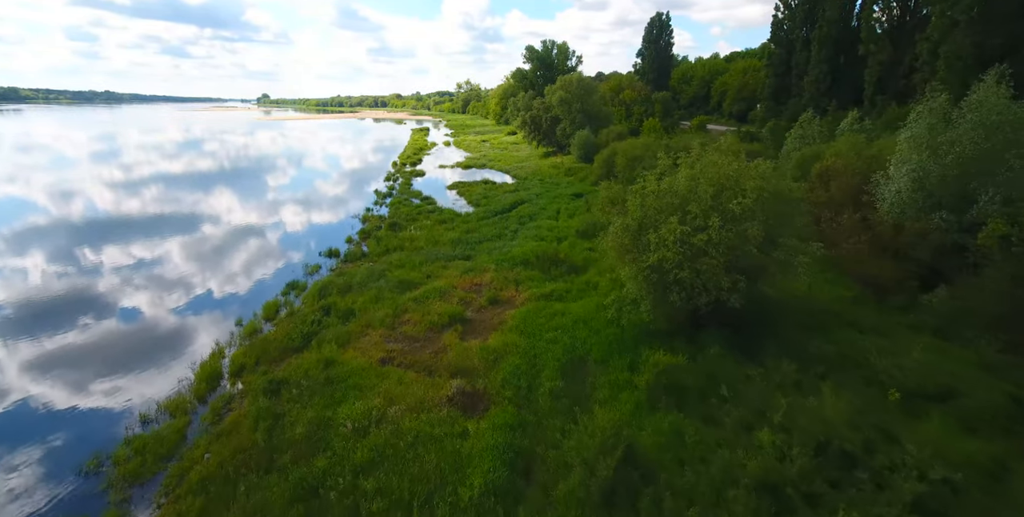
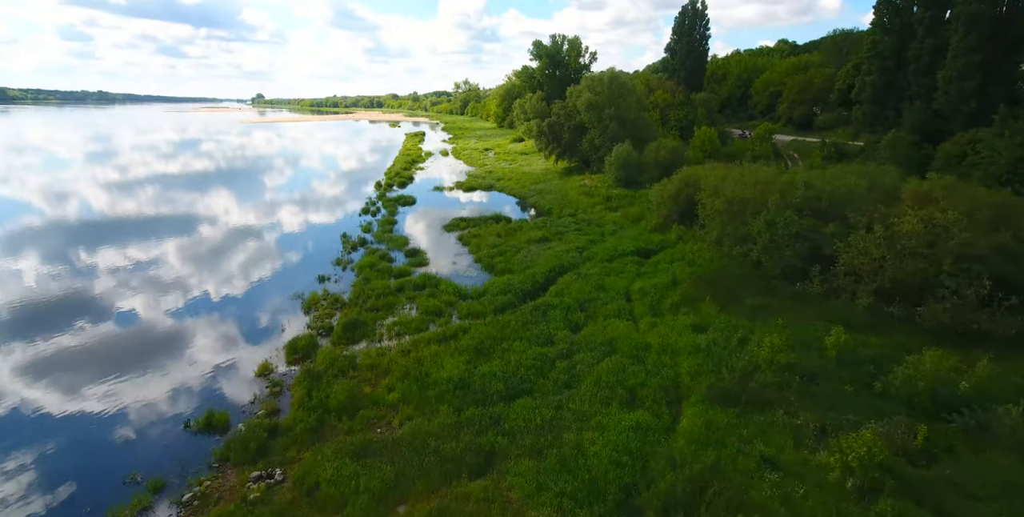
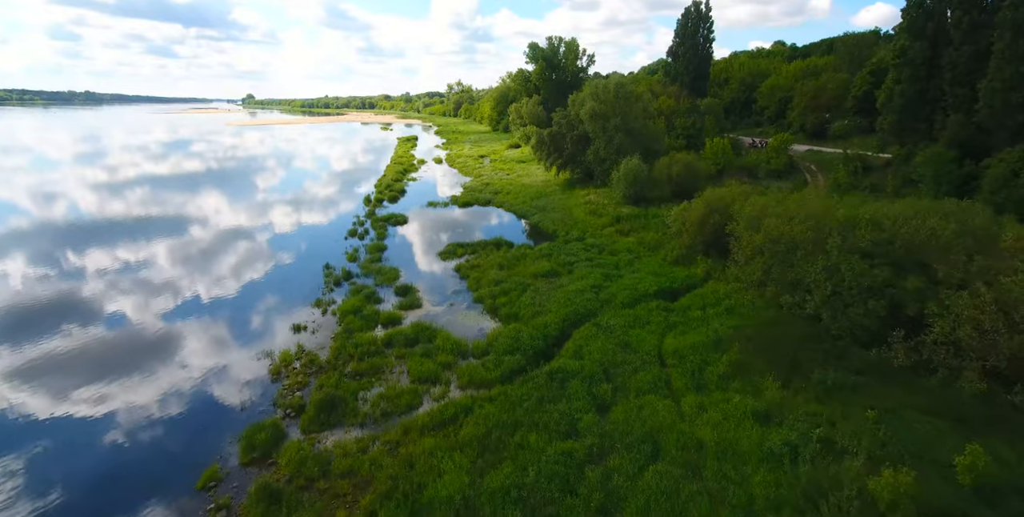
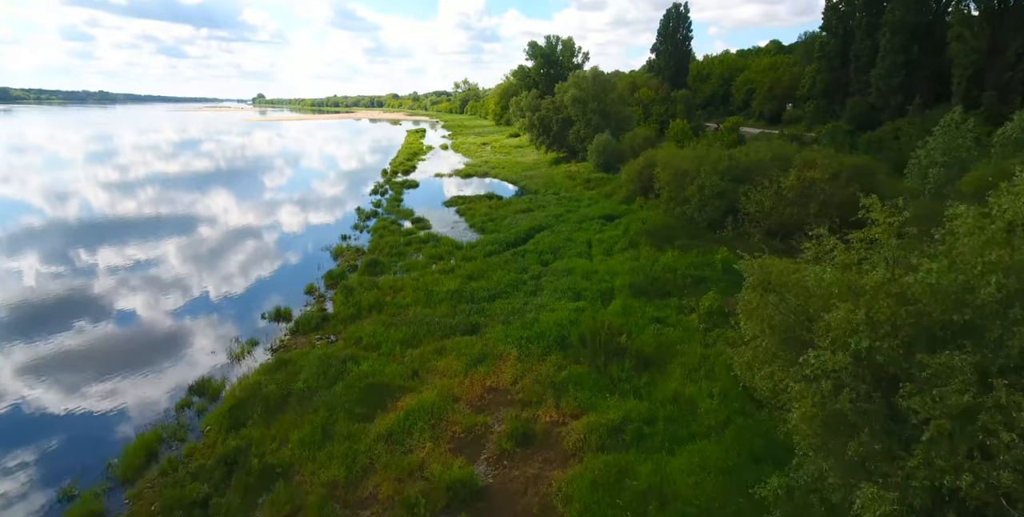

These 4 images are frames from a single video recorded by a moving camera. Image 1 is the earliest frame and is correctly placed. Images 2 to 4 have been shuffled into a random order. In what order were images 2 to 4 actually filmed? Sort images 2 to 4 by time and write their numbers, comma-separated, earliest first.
4, 2, 3
